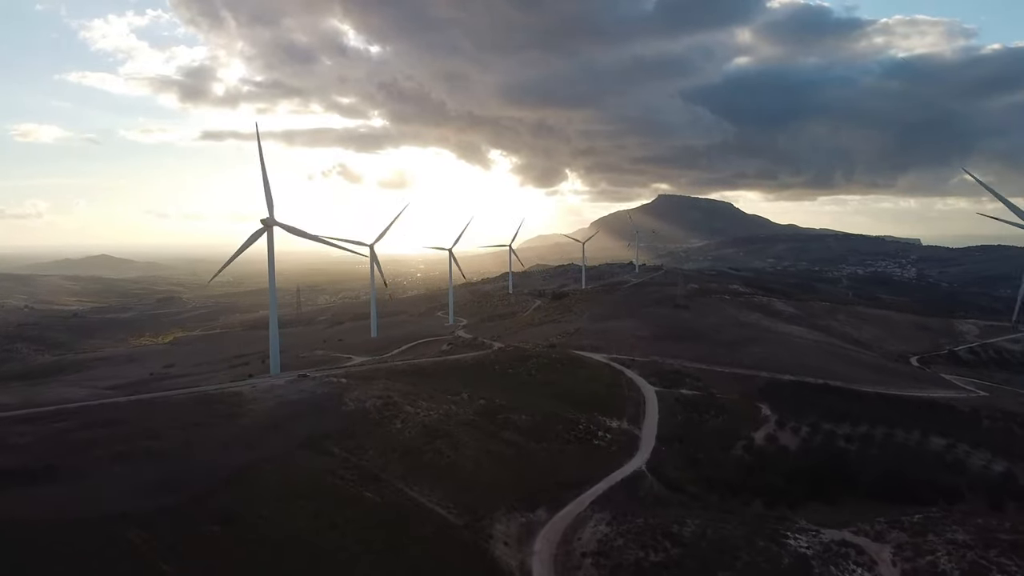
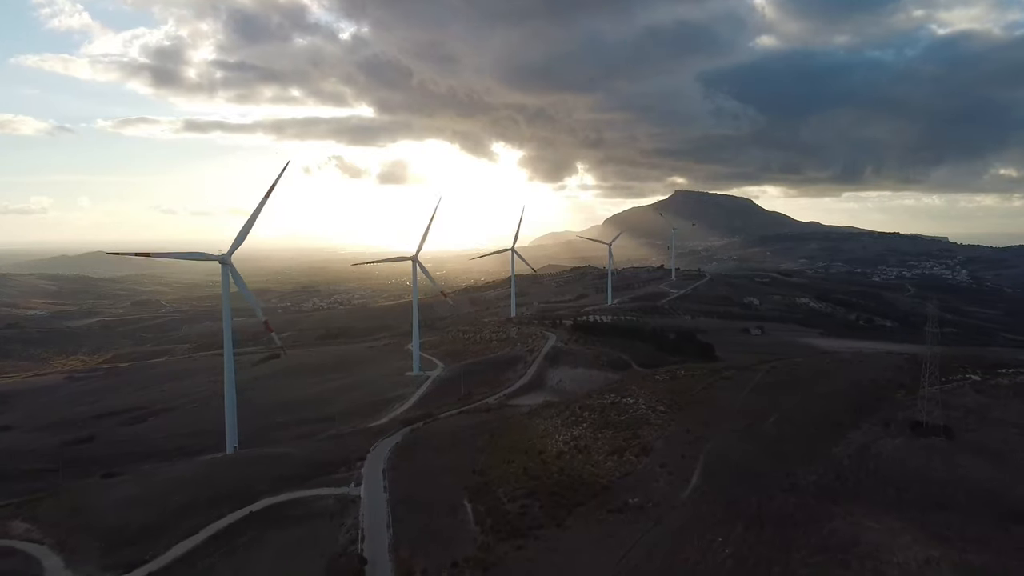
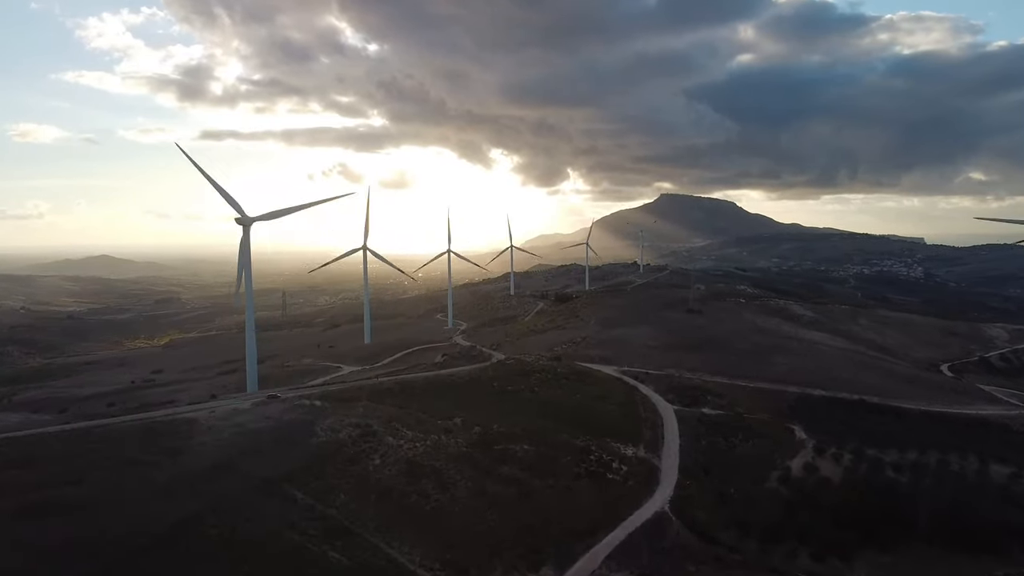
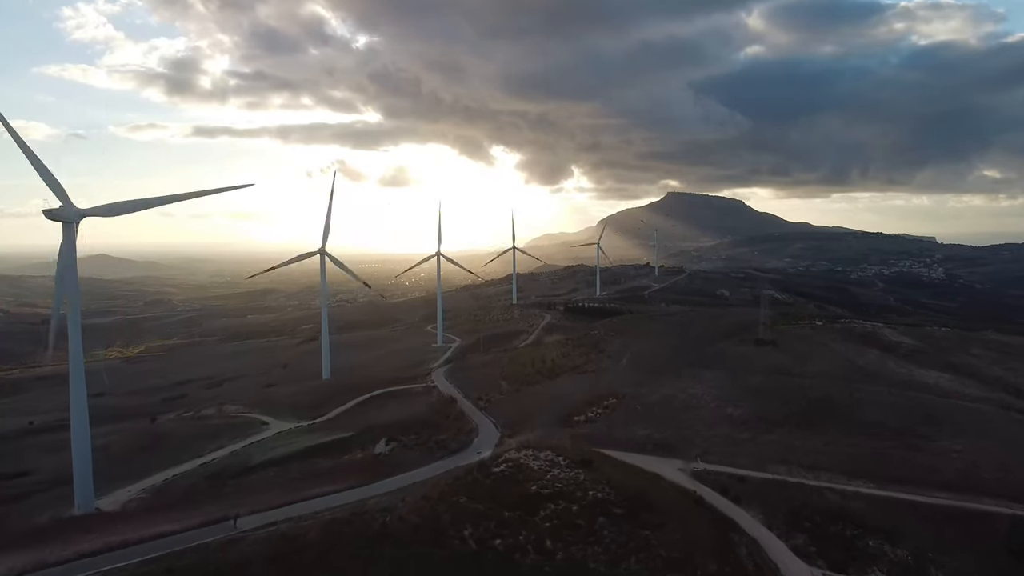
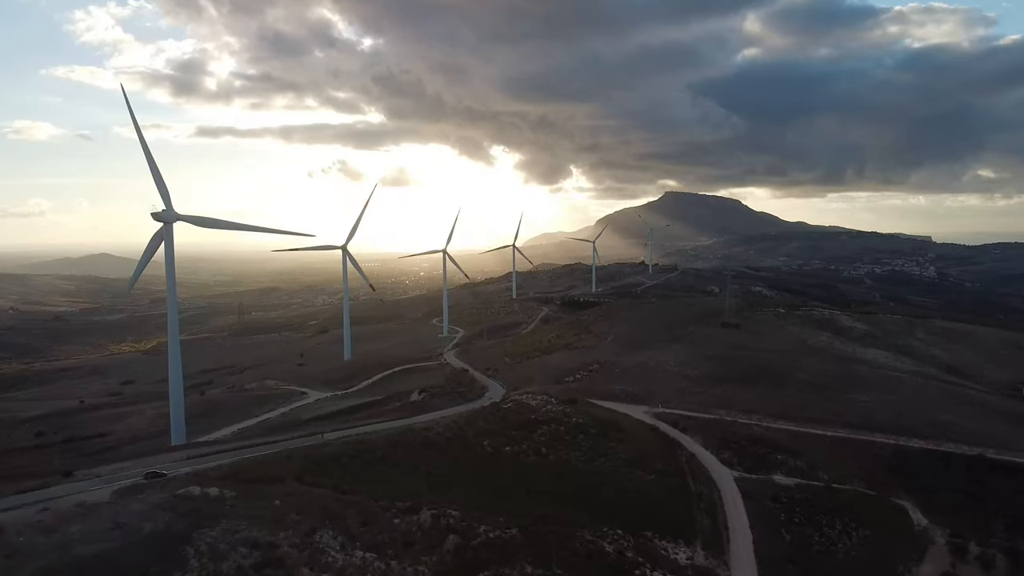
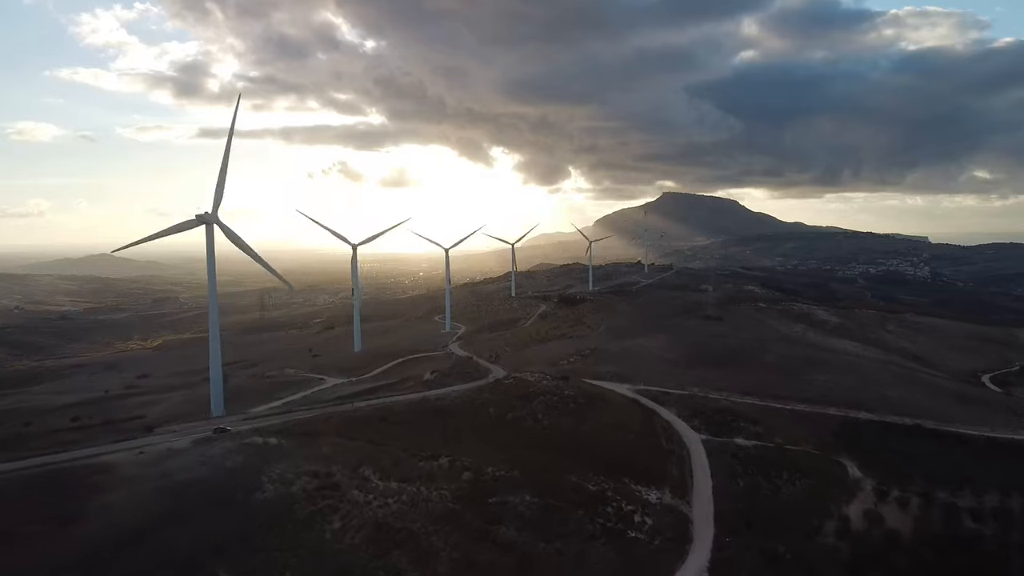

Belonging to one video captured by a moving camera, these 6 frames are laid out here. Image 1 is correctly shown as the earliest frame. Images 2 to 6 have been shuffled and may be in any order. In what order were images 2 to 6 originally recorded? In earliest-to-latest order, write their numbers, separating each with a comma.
3, 6, 5, 4, 2
